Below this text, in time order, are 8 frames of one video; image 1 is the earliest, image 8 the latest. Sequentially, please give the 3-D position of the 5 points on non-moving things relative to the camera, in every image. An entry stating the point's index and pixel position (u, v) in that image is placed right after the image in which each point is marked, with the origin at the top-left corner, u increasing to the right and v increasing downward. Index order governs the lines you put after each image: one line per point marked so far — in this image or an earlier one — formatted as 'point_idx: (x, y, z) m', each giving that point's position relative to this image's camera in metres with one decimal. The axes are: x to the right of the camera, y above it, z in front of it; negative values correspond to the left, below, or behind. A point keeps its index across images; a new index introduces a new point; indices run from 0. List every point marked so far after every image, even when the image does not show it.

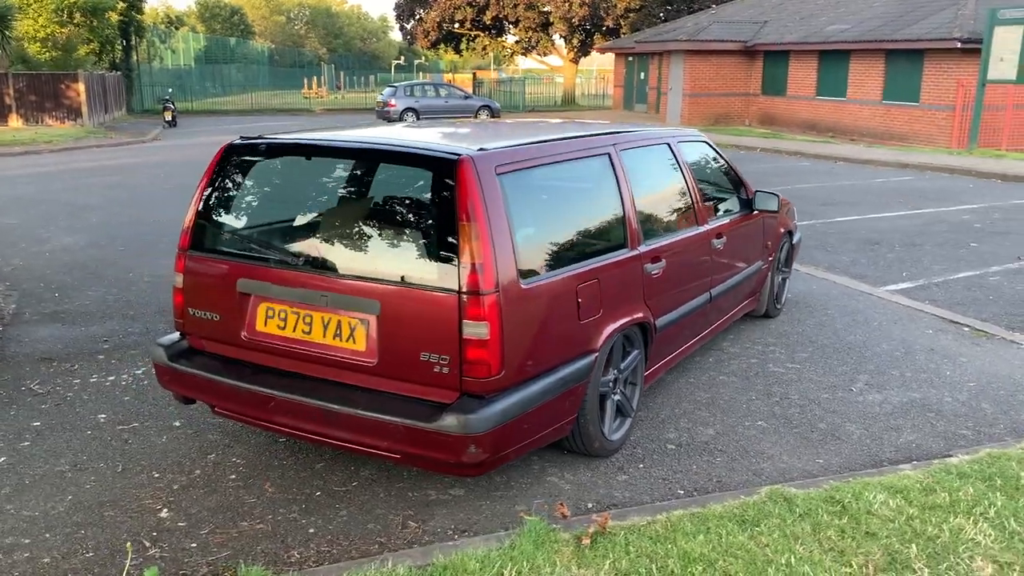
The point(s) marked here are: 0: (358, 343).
0: (-0.6, -0.2, +3.5) m
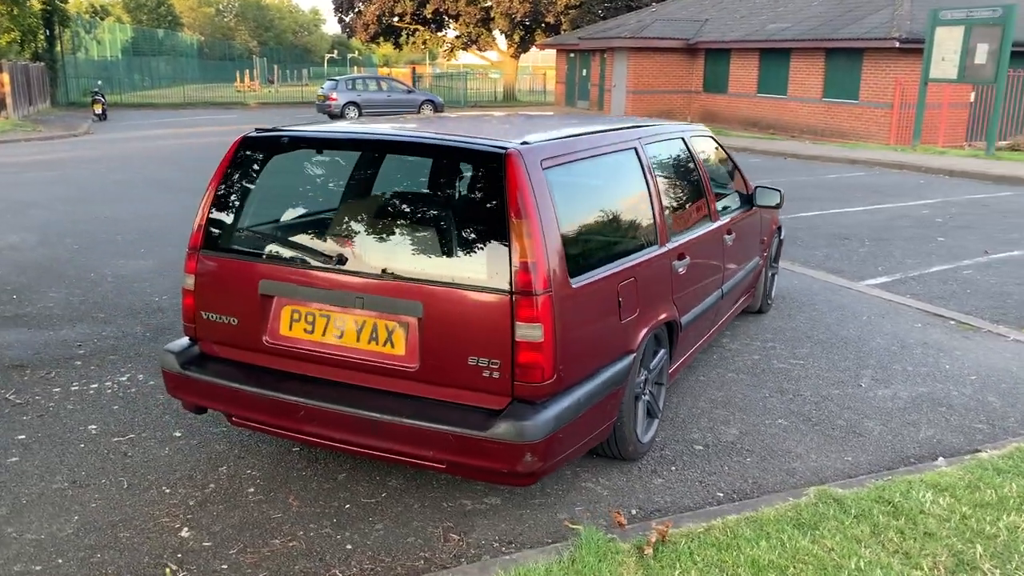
0: (-0.4, -0.2, +3.3) m
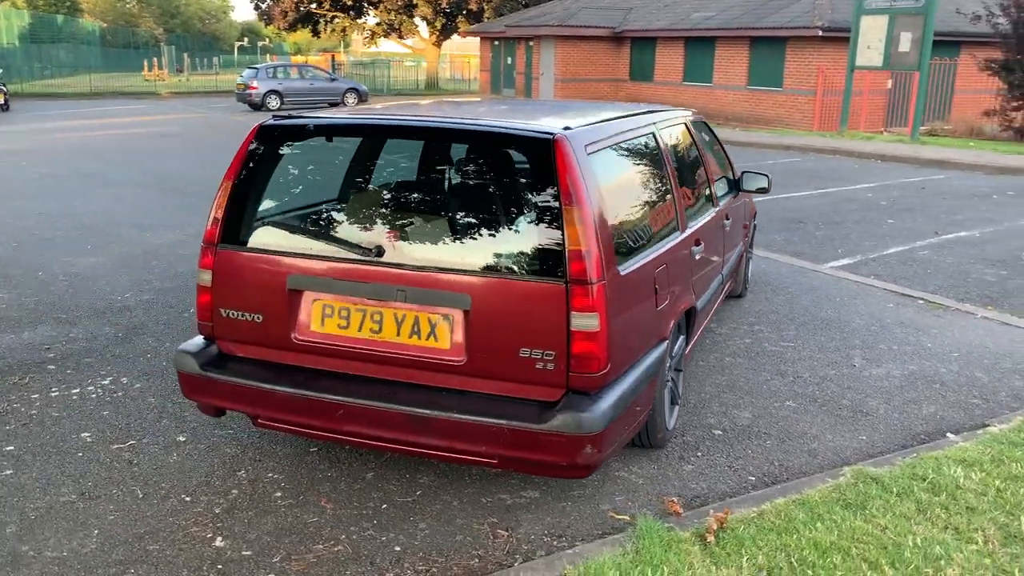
0: (-0.3, -0.2, +3.2) m
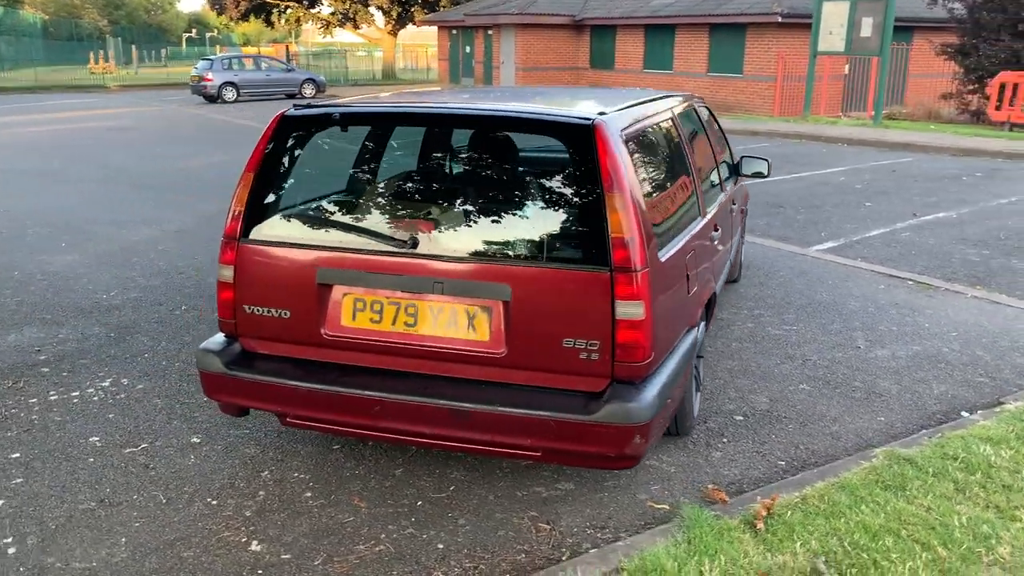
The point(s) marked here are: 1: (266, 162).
0: (-0.1, -0.2, +3.1) m
1: (-0.9, +0.5, +3.4) m
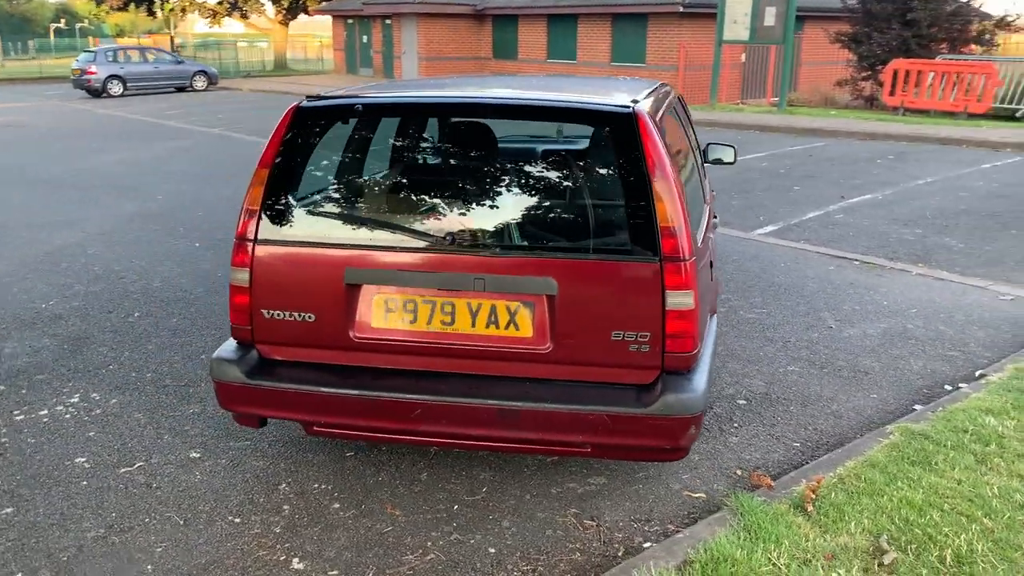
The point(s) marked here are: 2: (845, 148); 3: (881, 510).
0: (0.0, -0.1, +3.0) m
1: (-0.8, +0.5, +3.2) m
2: (+4.8, +2.0, +12.9) m
3: (+1.2, -0.7, +3.0) m
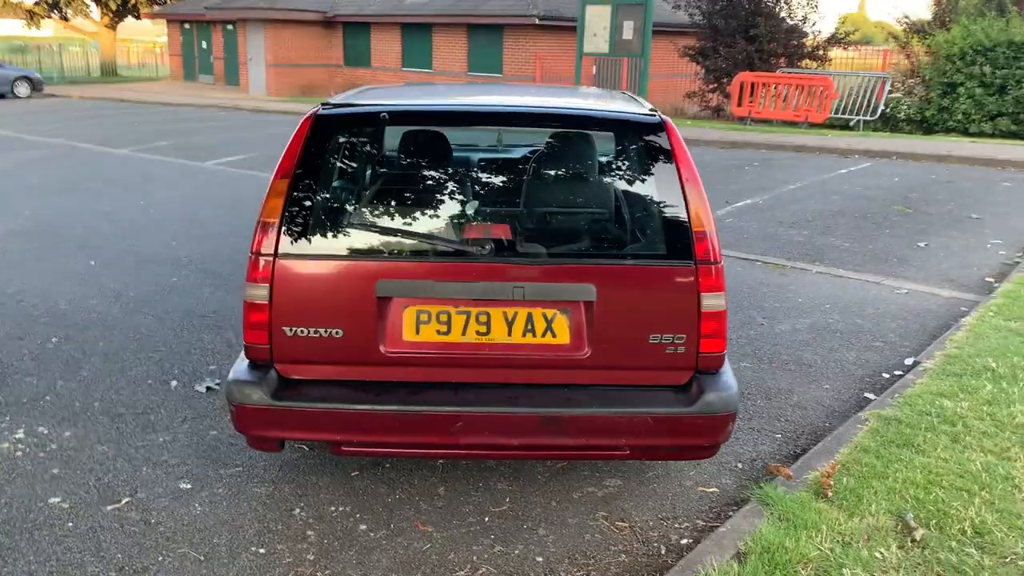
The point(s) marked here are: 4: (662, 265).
0: (+0.2, -0.2, +3.0) m
1: (-0.7, +0.4, +3.1) m
2: (+3.1, +2.0, +13.6) m
3: (+1.4, -0.7, +3.2) m
4: (+0.5, +0.1, +3.0) m
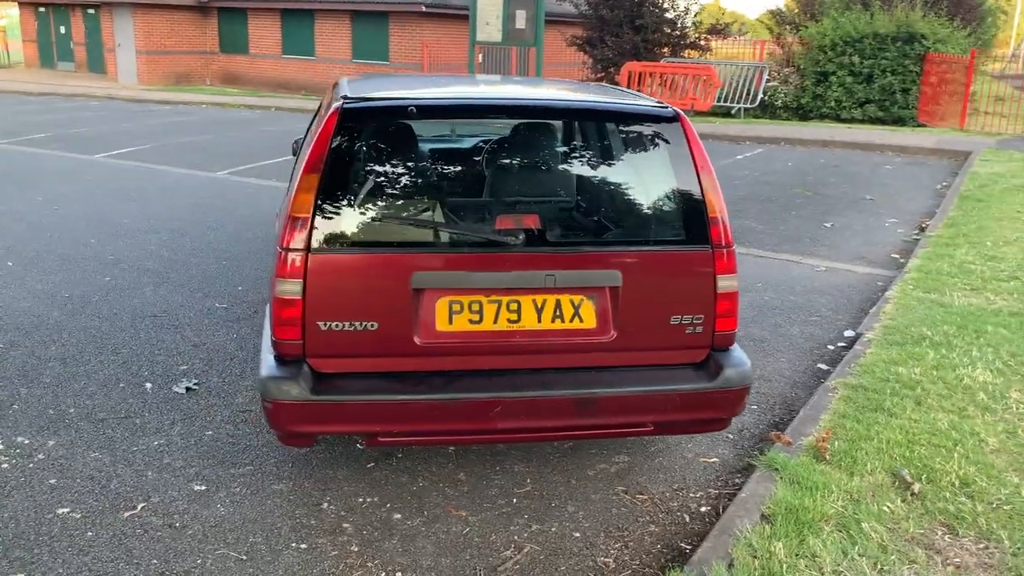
0: (+0.3, -0.1, +3.2) m
1: (-0.7, +0.4, +3.0) m
2: (+1.6, +2.3, +14.0) m
3: (+1.5, -0.6, +3.5) m
4: (+0.6, +0.1, +3.2) m
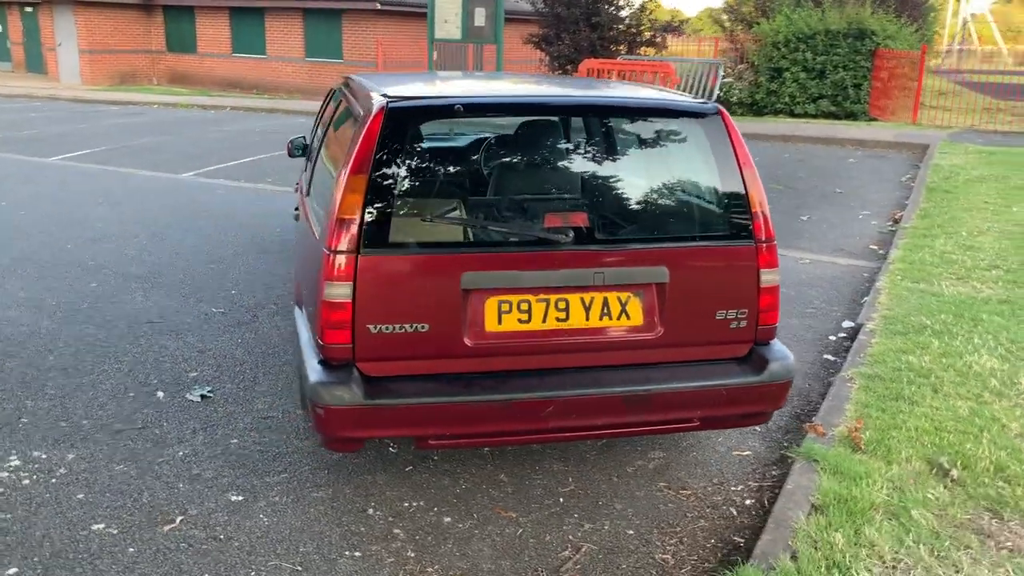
0: (+0.4, -0.1, +3.1) m
1: (-0.5, +0.4, +3.0) m
2: (+1.1, +2.3, +14.0) m
3: (+1.6, -0.6, +3.6) m
4: (+0.7, +0.2, +3.2) m
